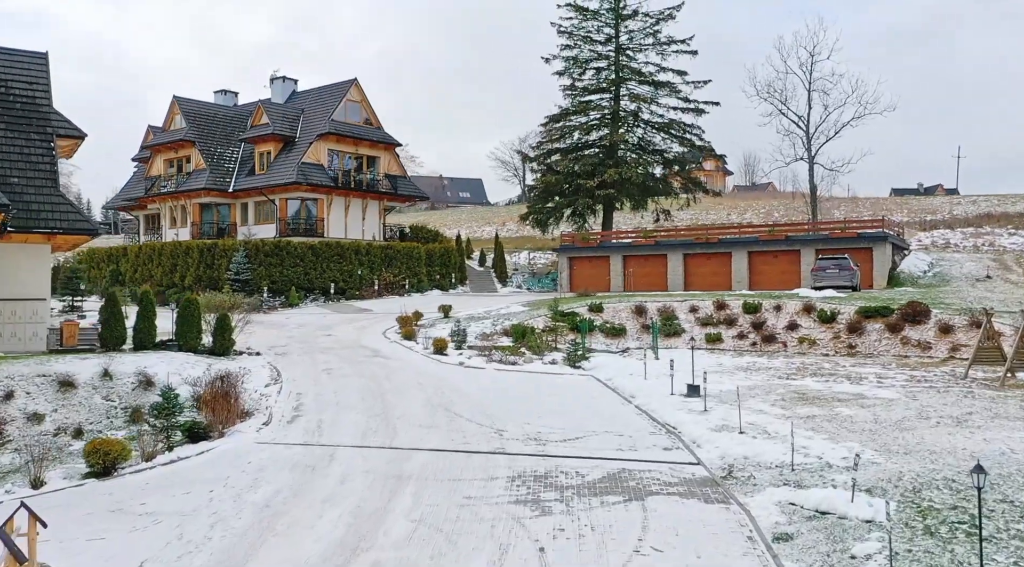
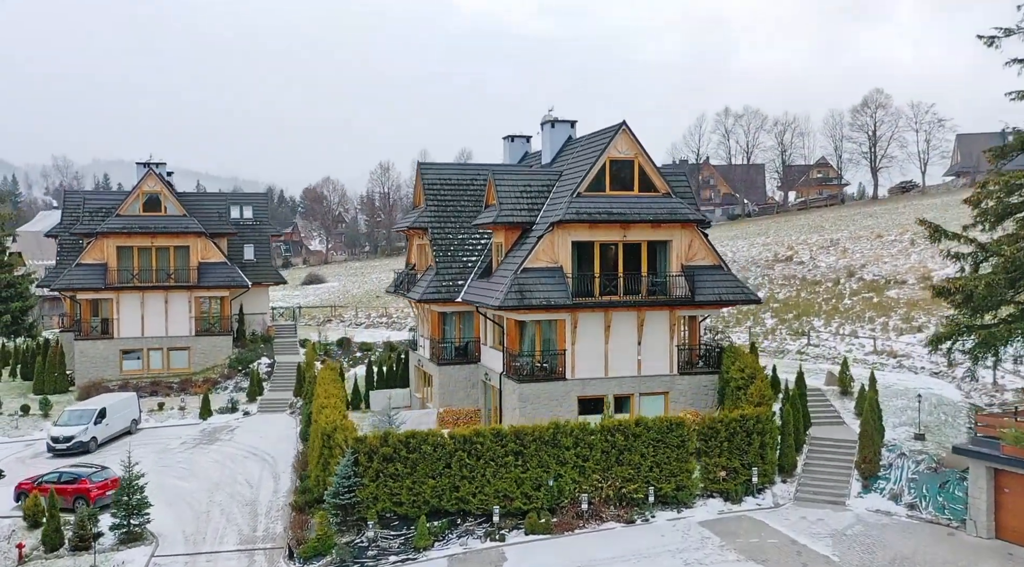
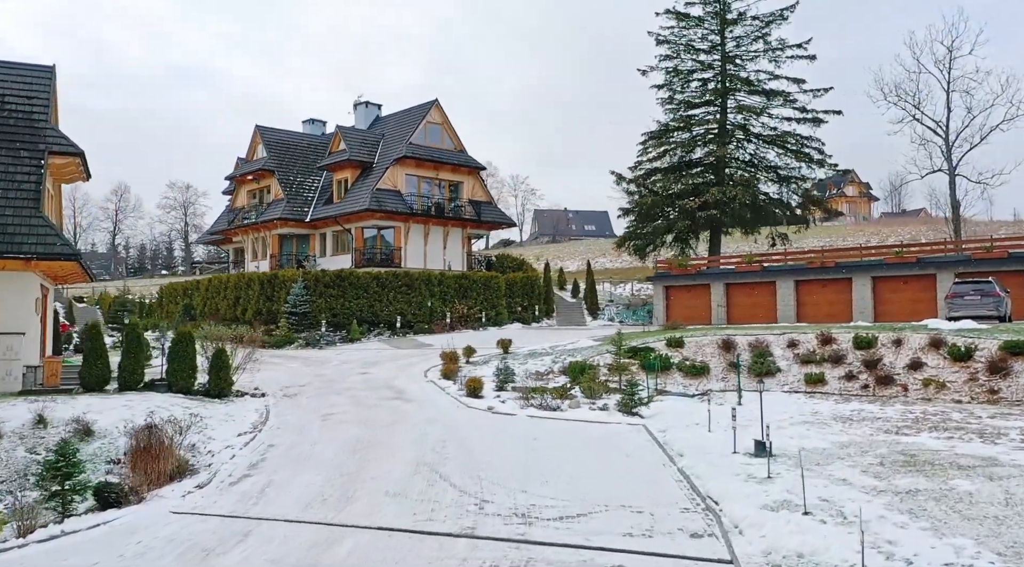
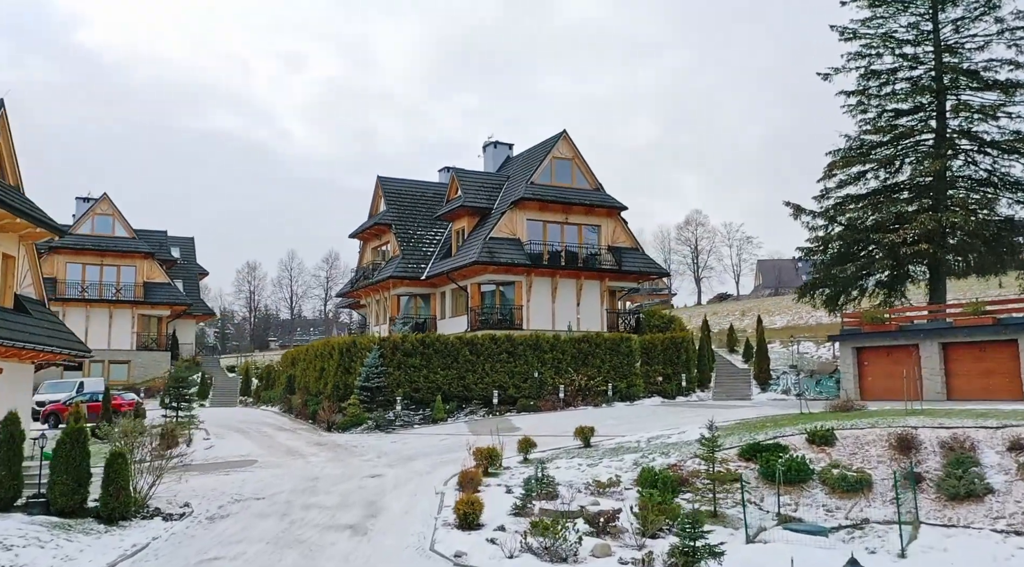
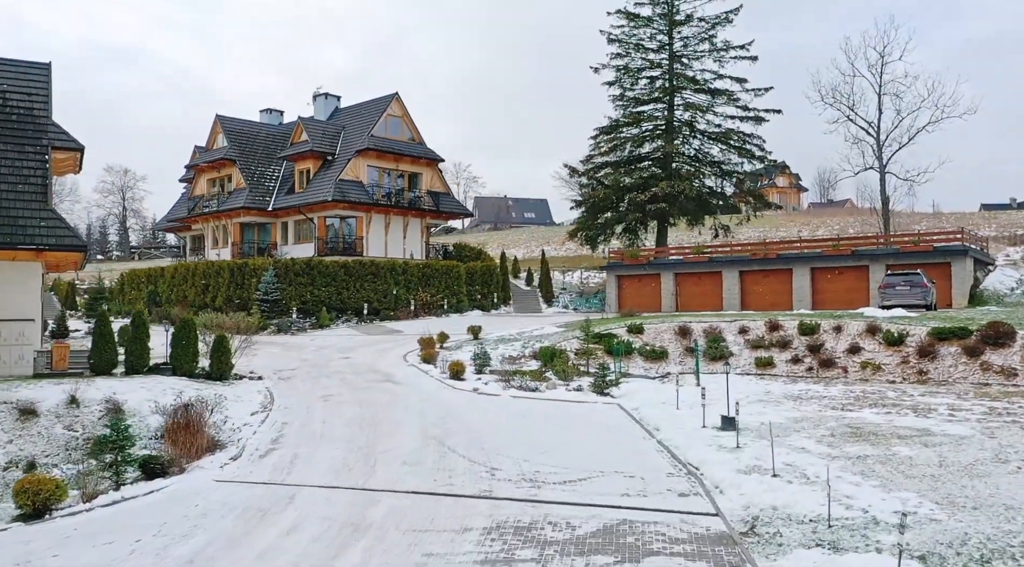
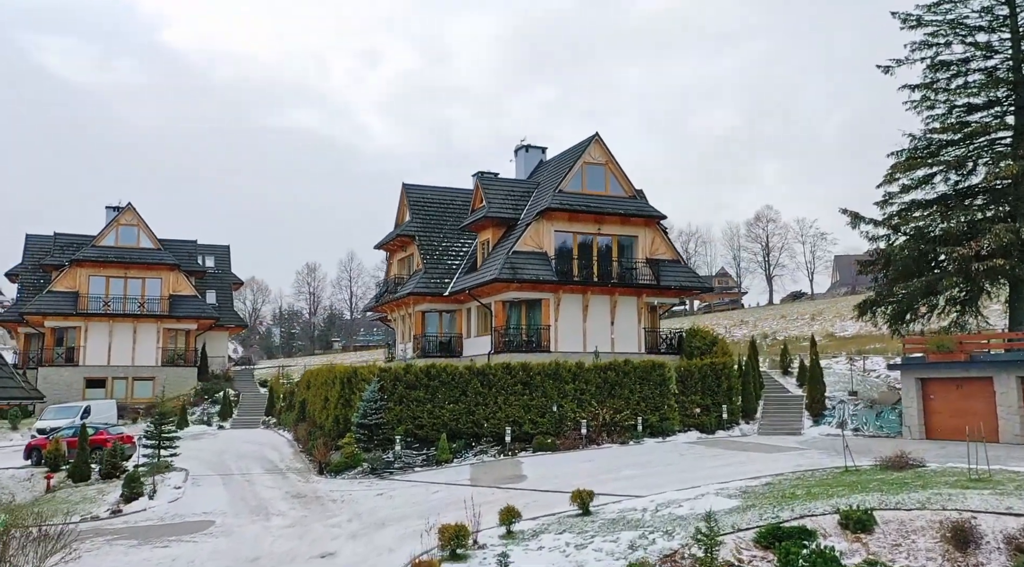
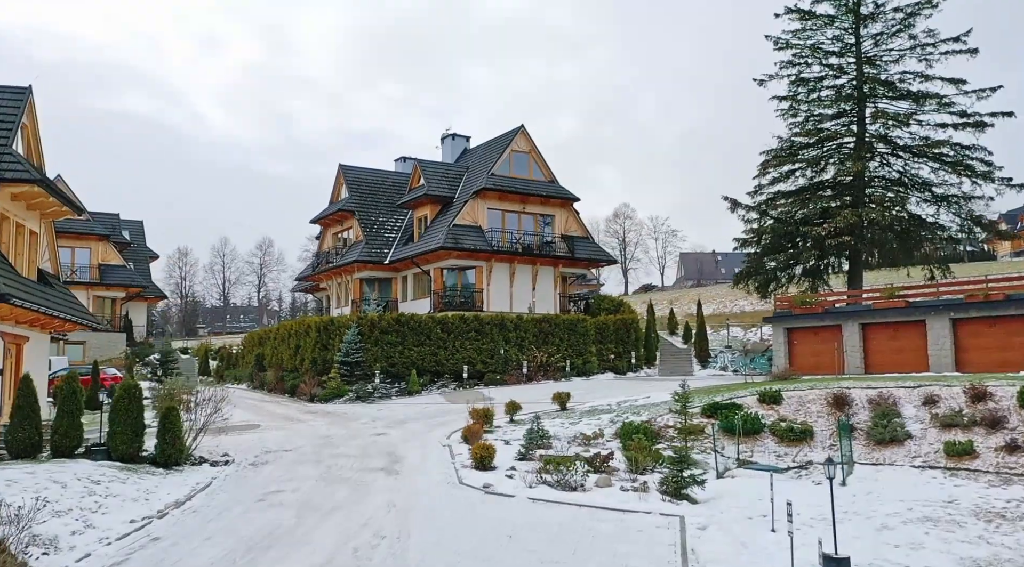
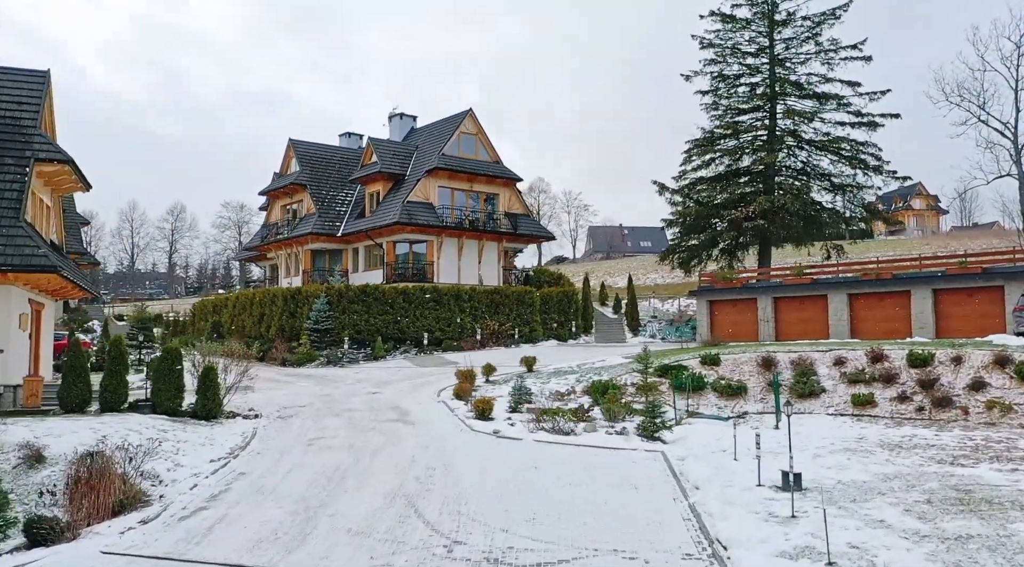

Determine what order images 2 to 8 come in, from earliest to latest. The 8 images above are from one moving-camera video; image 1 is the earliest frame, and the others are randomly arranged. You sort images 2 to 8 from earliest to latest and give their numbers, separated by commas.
5, 3, 8, 7, 4, 6, 2
